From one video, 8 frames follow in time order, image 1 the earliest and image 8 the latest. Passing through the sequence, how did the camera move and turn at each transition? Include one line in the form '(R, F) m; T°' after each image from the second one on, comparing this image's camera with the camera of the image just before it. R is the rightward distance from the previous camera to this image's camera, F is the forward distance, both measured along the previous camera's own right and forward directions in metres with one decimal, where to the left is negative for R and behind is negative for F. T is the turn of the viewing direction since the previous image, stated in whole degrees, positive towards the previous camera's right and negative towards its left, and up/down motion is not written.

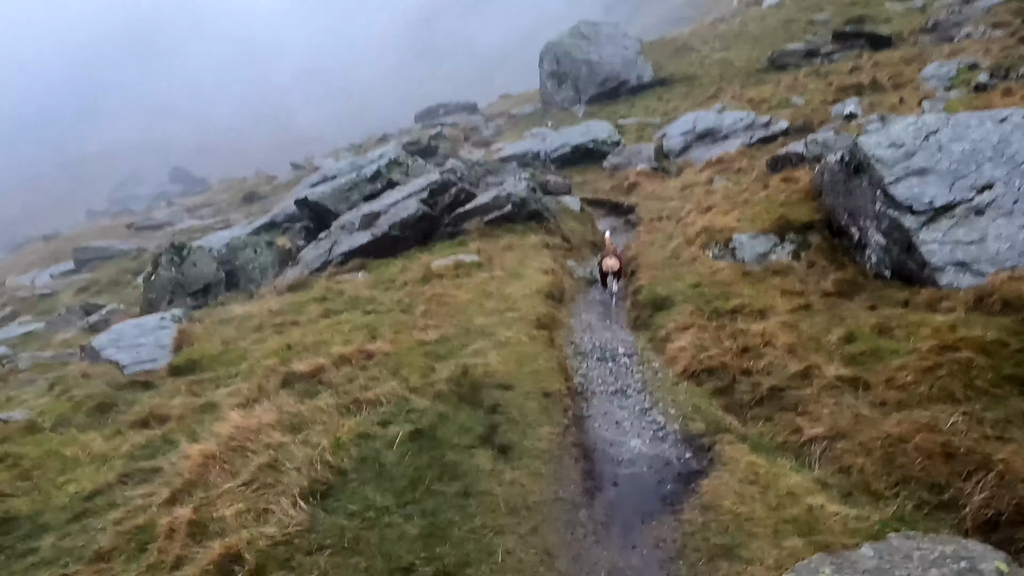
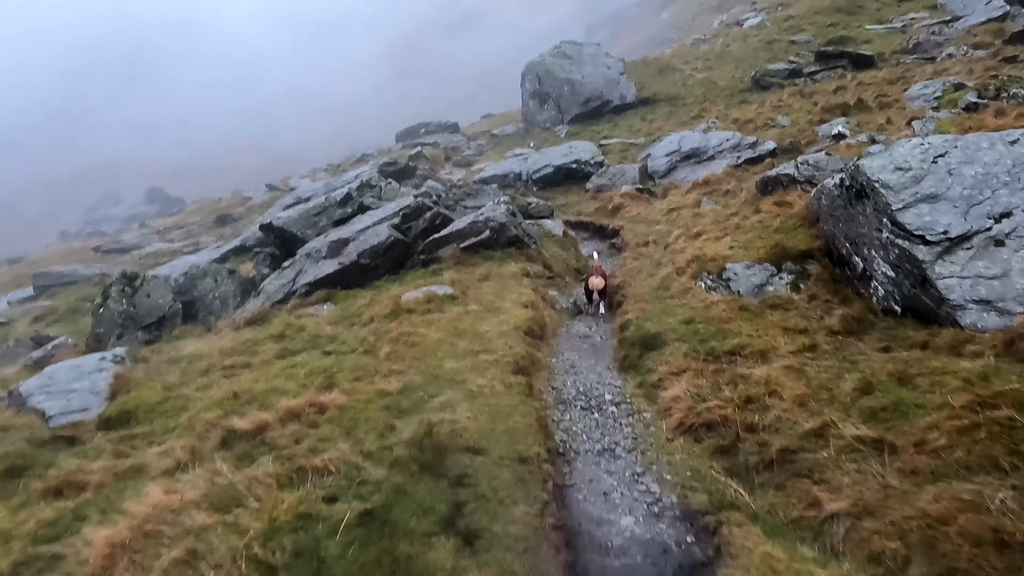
(+0.2, +1.7) m; +1°
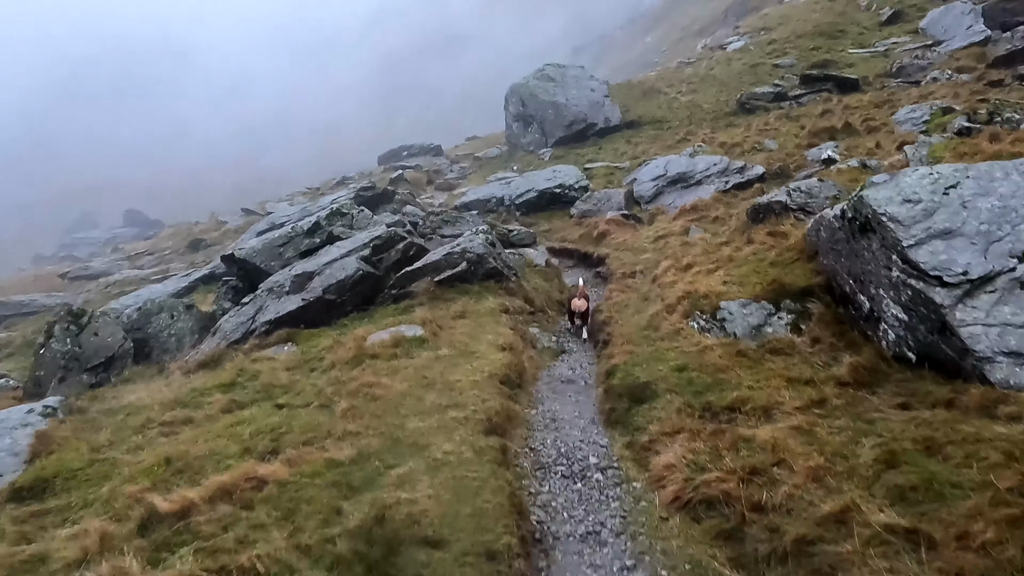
(+0.3, +1.7) m; +1°
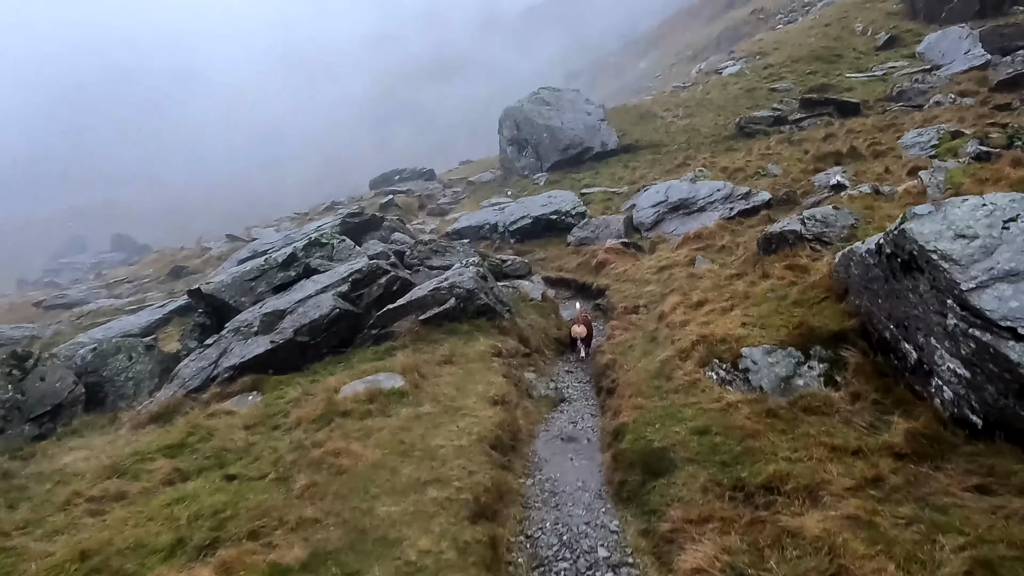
(0.0, +2.2) m; 0°
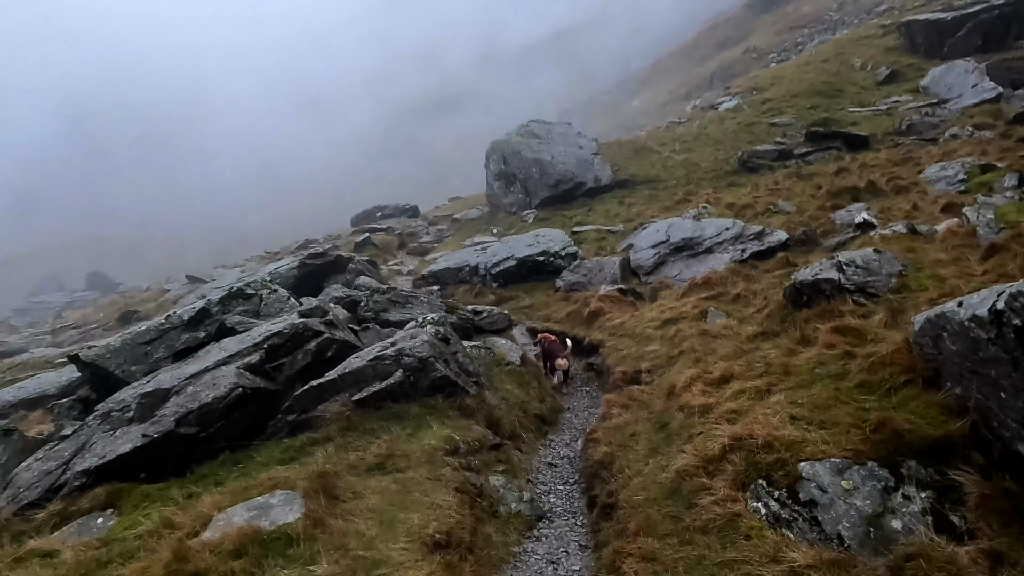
(+0.8, +5.1) m; 0°
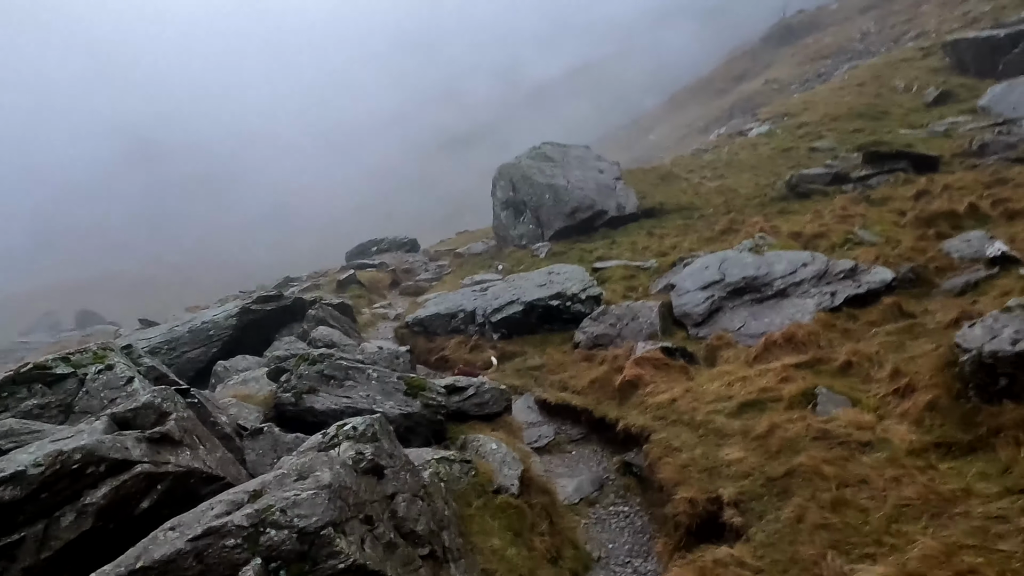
(+0.4, +8.9) m; -1°
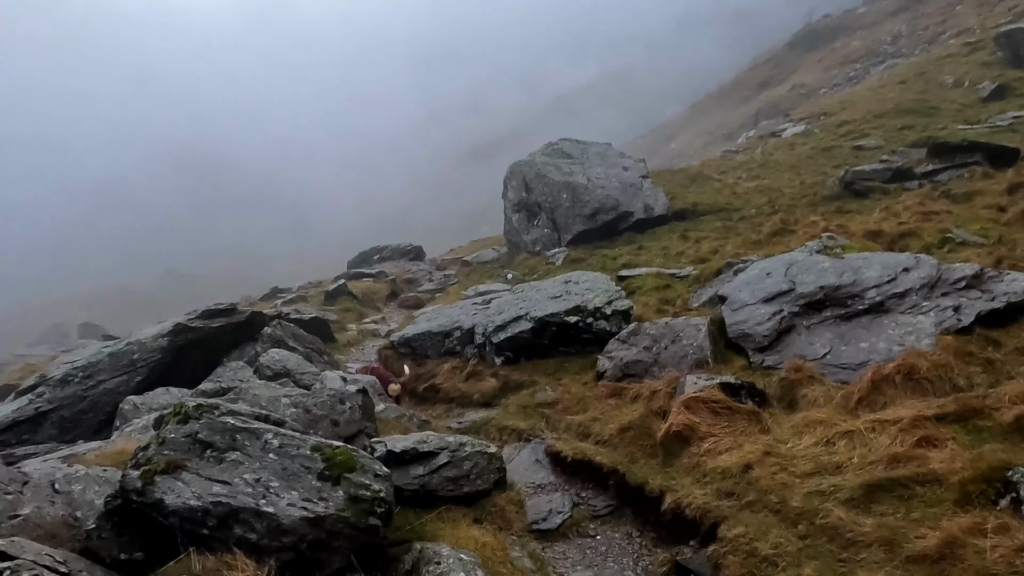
(+0.5, +6.3) m; -2°
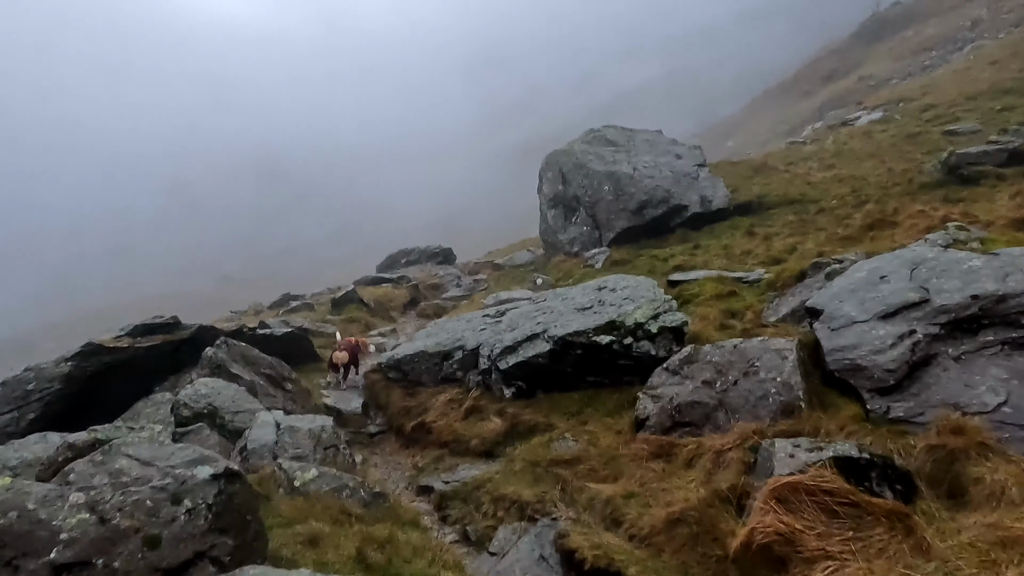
(+1.1, +6.2) m; -4°
